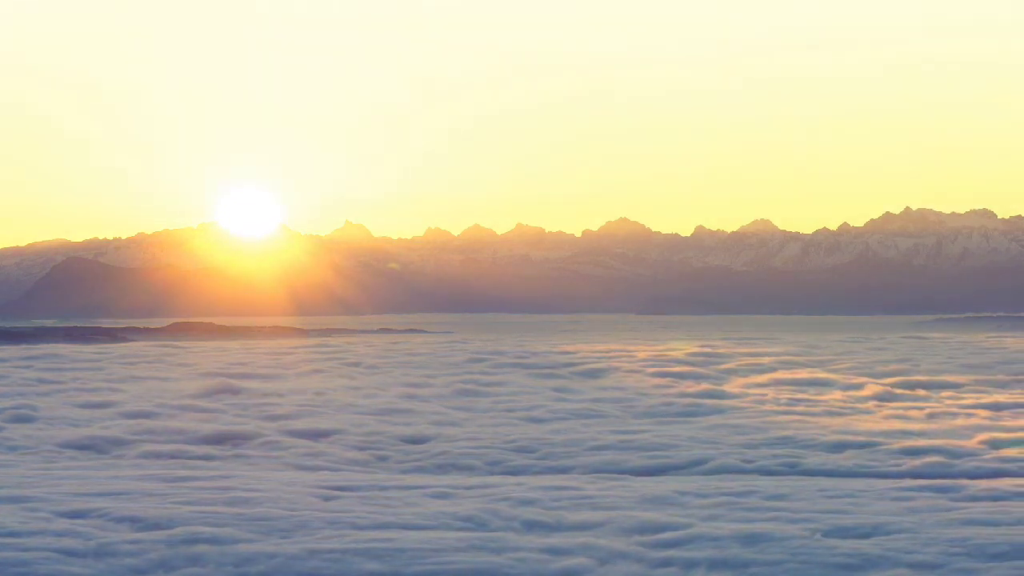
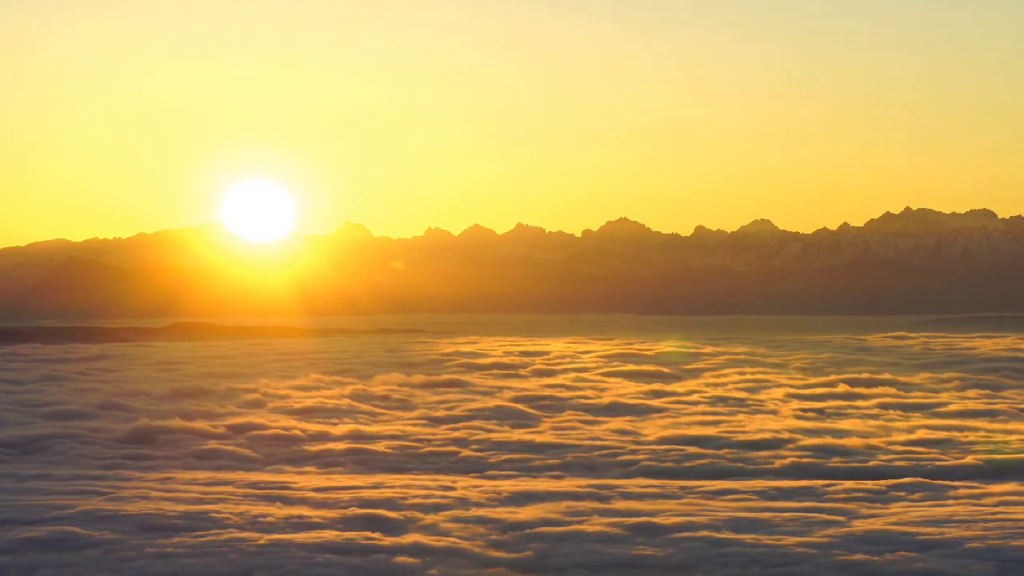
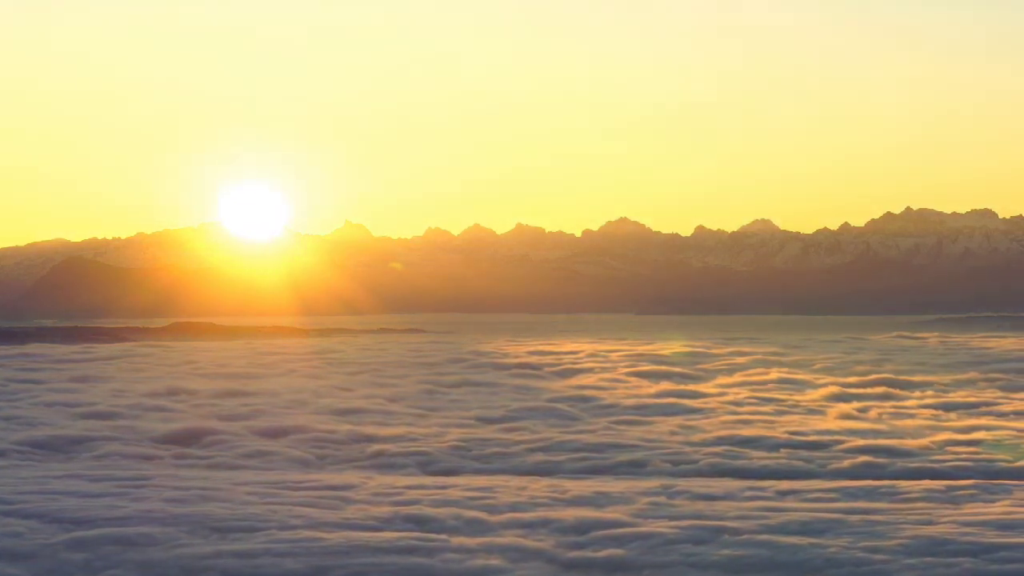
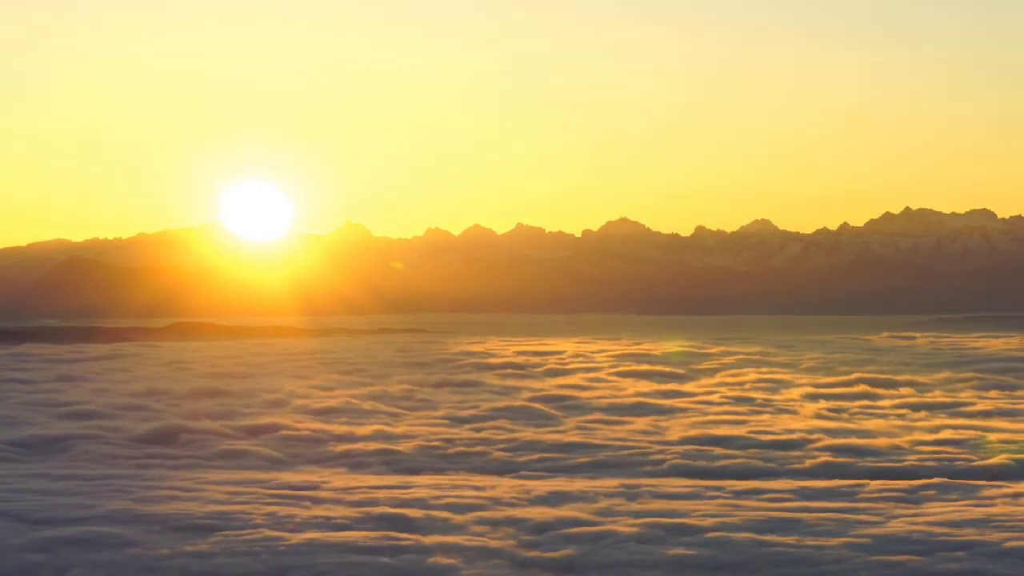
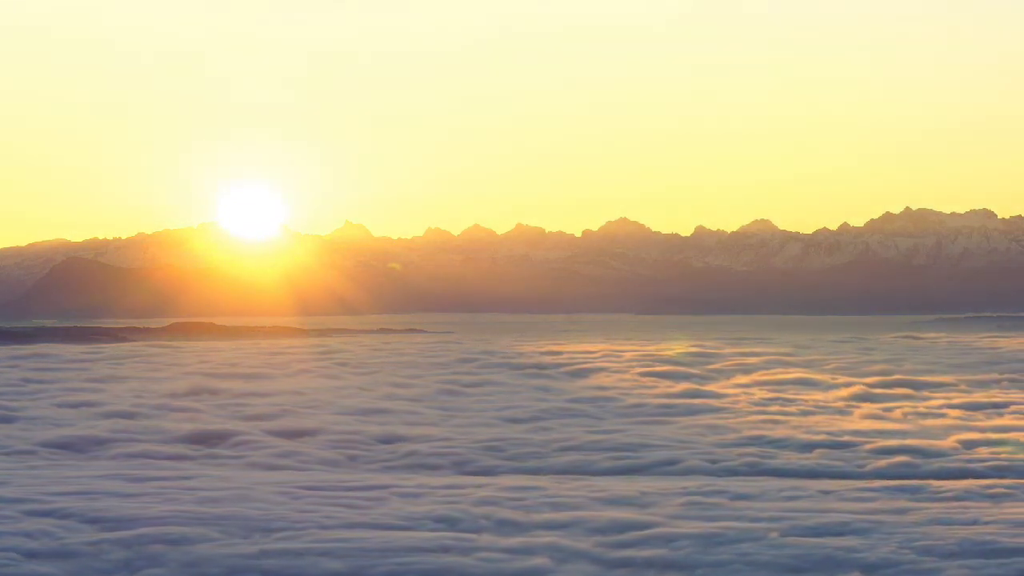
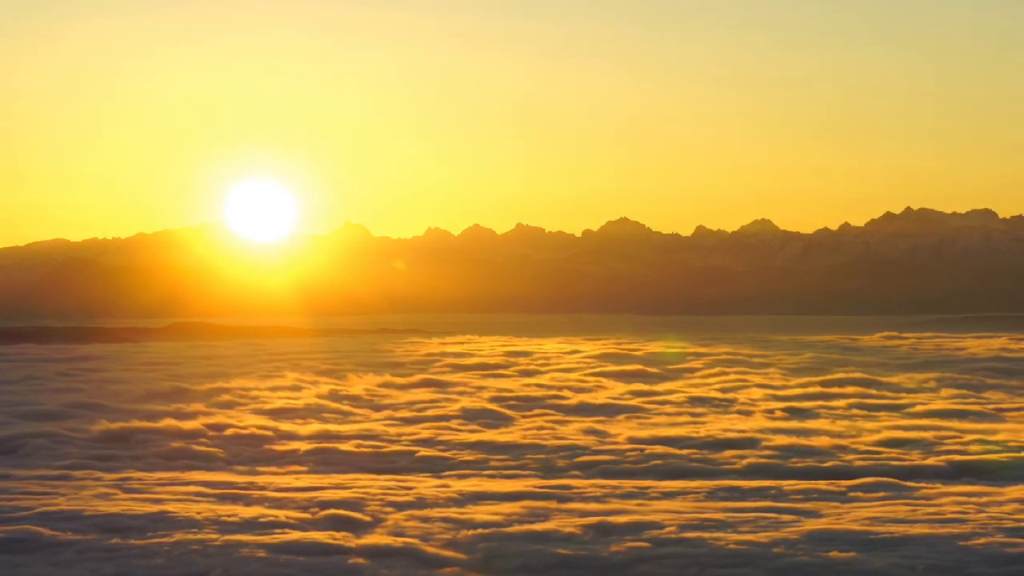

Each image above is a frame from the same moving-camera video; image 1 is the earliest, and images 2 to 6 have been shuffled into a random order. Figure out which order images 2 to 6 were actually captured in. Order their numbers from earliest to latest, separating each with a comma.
5, 3, 4, 2, 6
